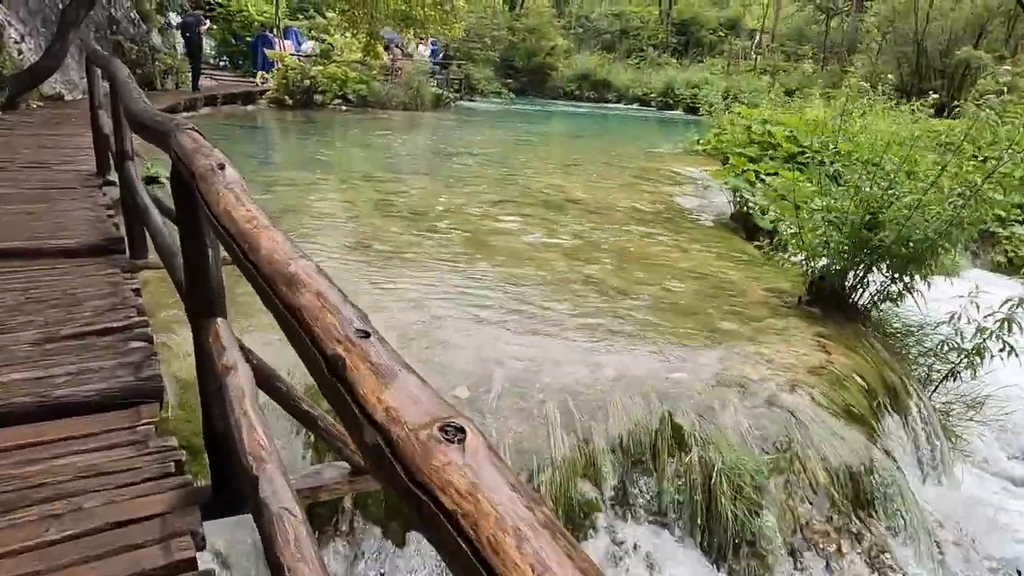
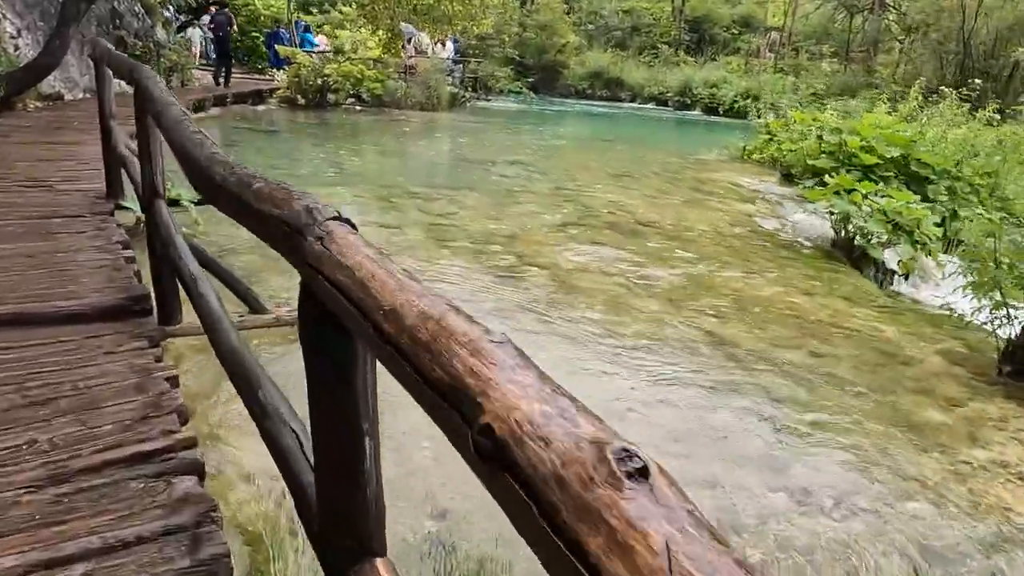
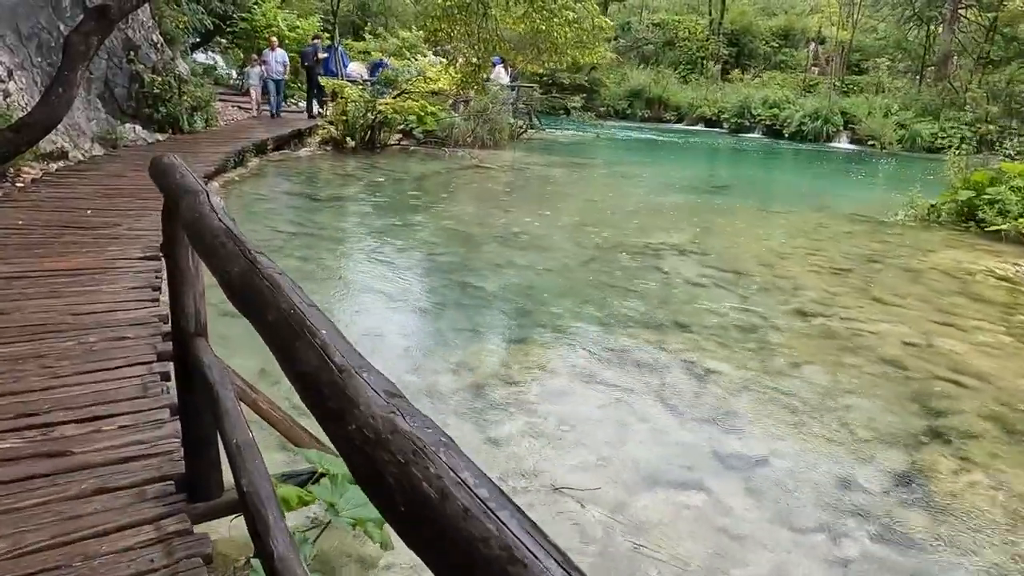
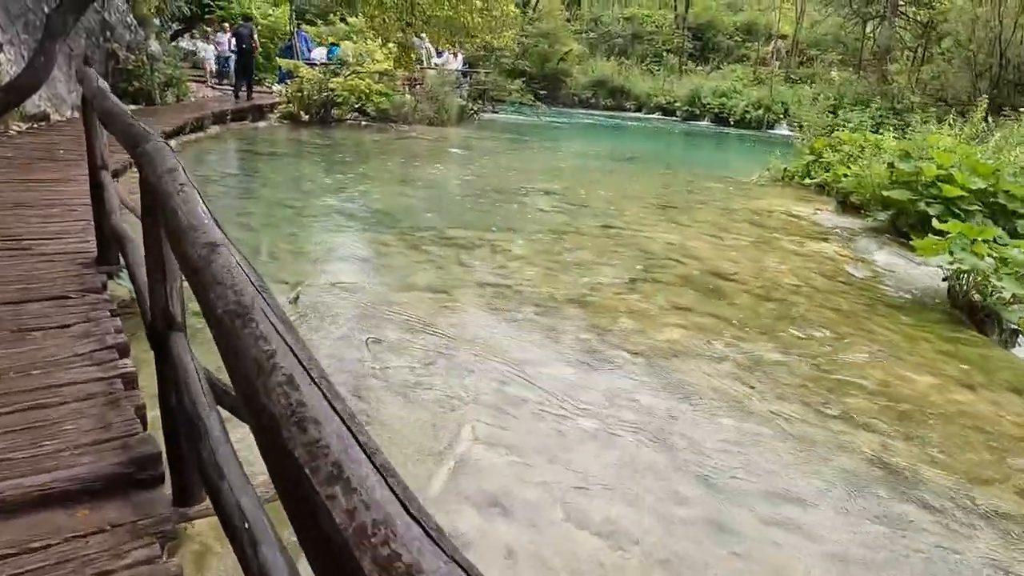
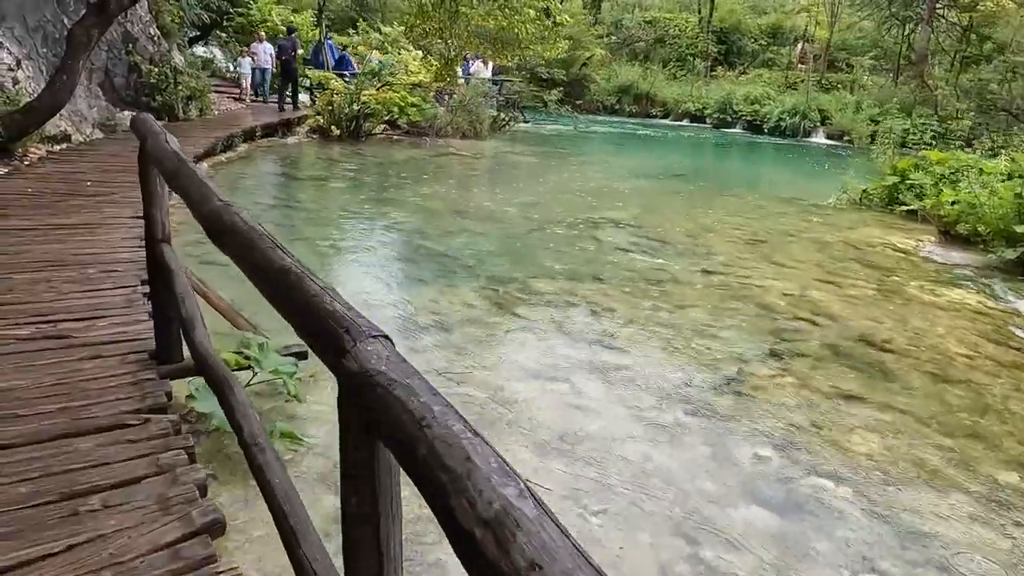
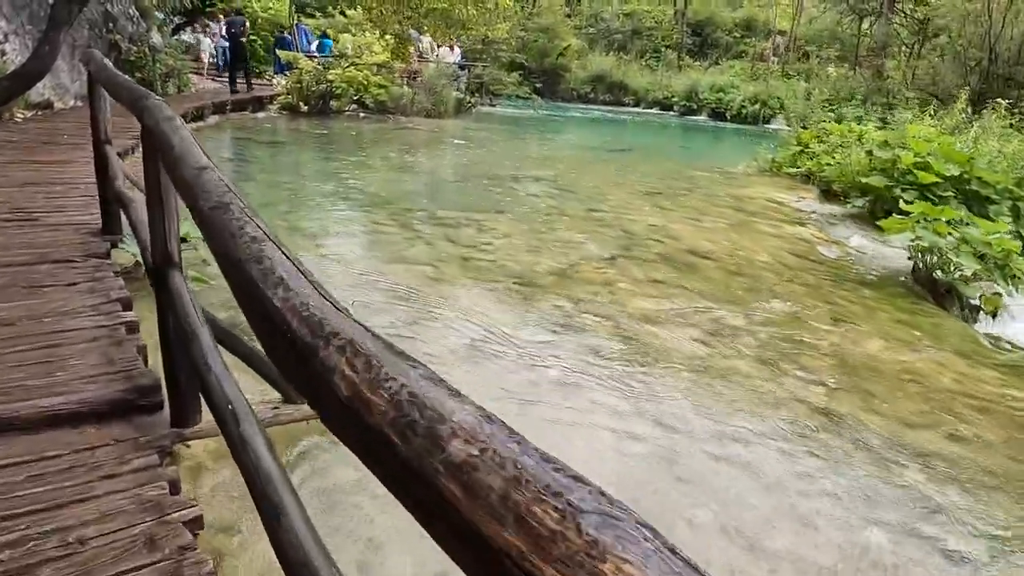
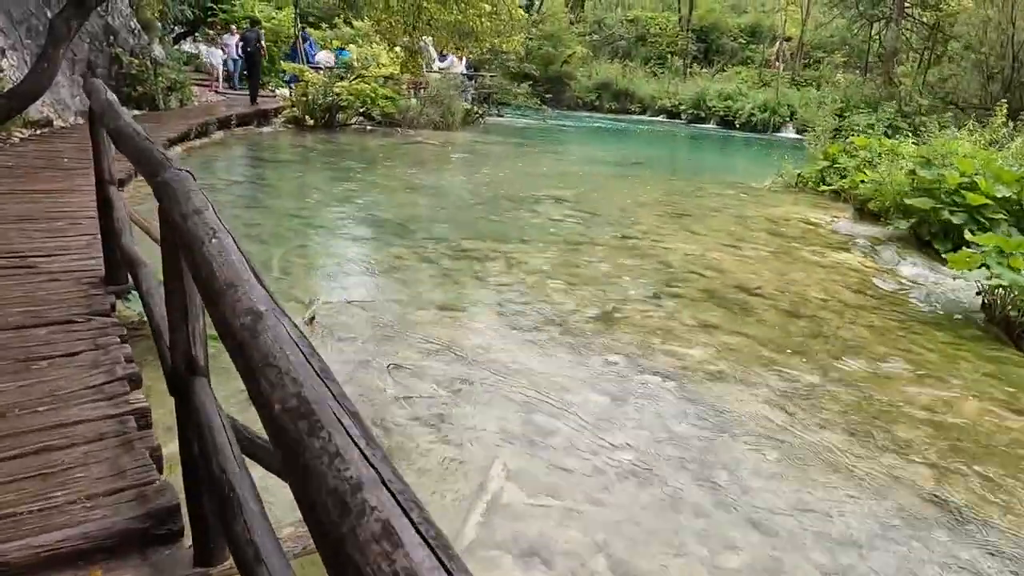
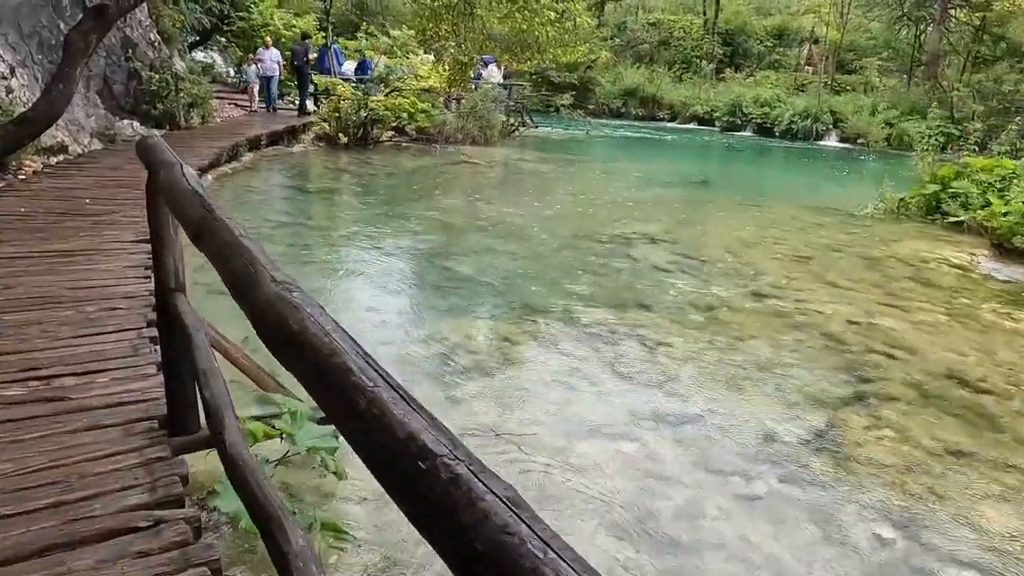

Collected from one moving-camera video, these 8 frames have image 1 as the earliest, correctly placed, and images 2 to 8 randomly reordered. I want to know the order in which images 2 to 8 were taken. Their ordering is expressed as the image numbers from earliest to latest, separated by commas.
2, 6, 4, 7, 5, 8, 3
